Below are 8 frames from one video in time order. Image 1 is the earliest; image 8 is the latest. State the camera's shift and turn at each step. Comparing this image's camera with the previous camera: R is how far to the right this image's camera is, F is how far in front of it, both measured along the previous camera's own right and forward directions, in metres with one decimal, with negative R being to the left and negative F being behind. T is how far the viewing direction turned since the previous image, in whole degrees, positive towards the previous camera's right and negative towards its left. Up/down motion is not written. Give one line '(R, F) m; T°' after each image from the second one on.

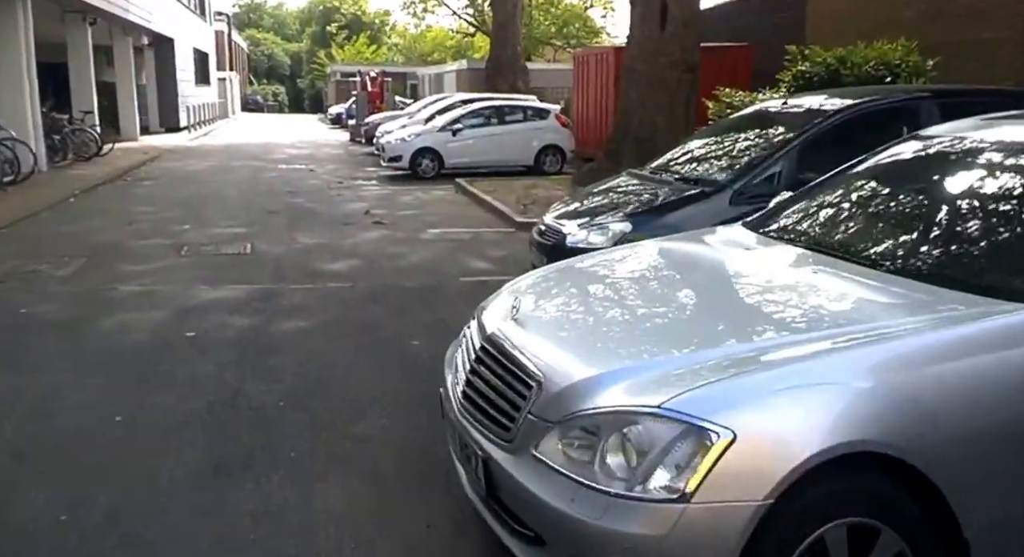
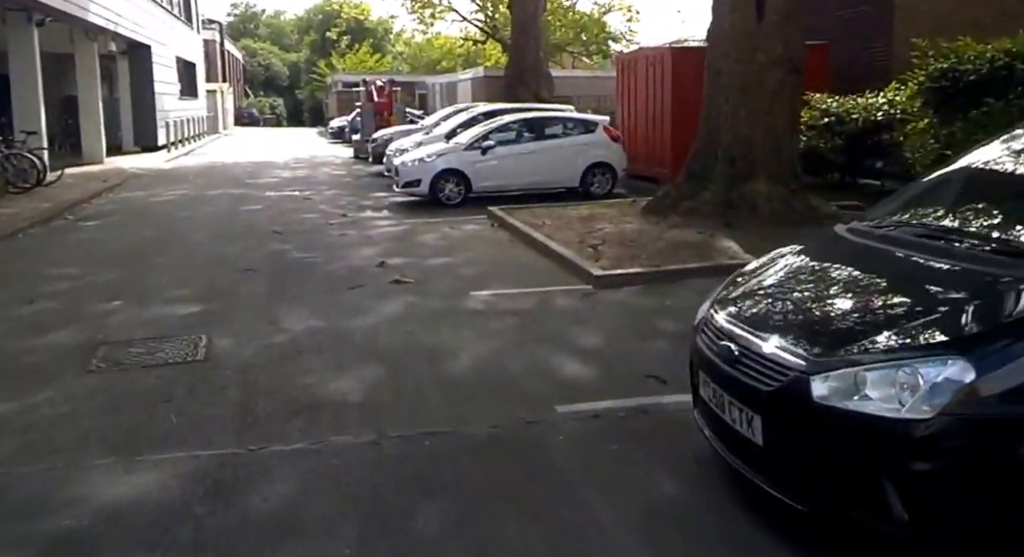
(-0.8, +3.7) m; 0°
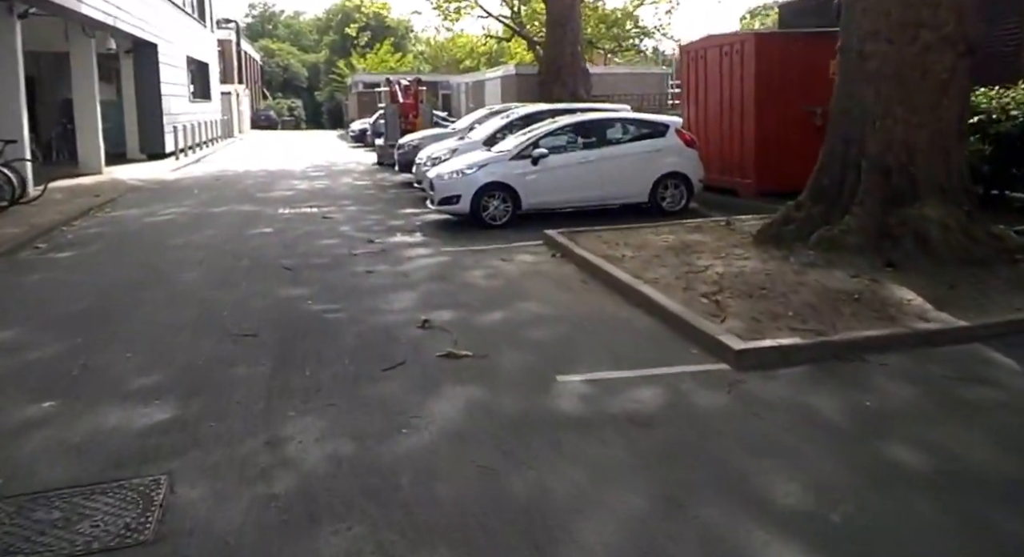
(-0.6, +2.5) m; -1°
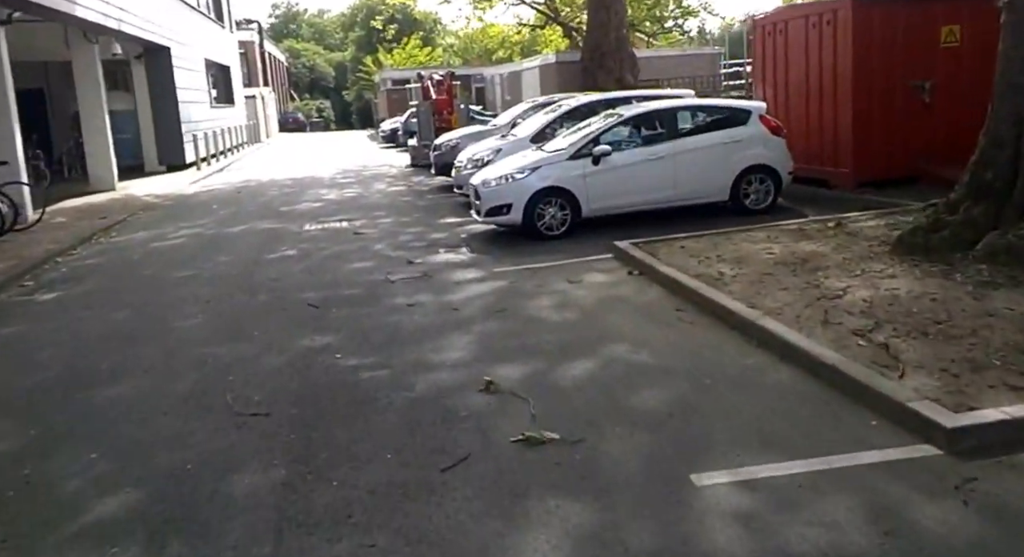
(-0.3, +1.7) m; -2°
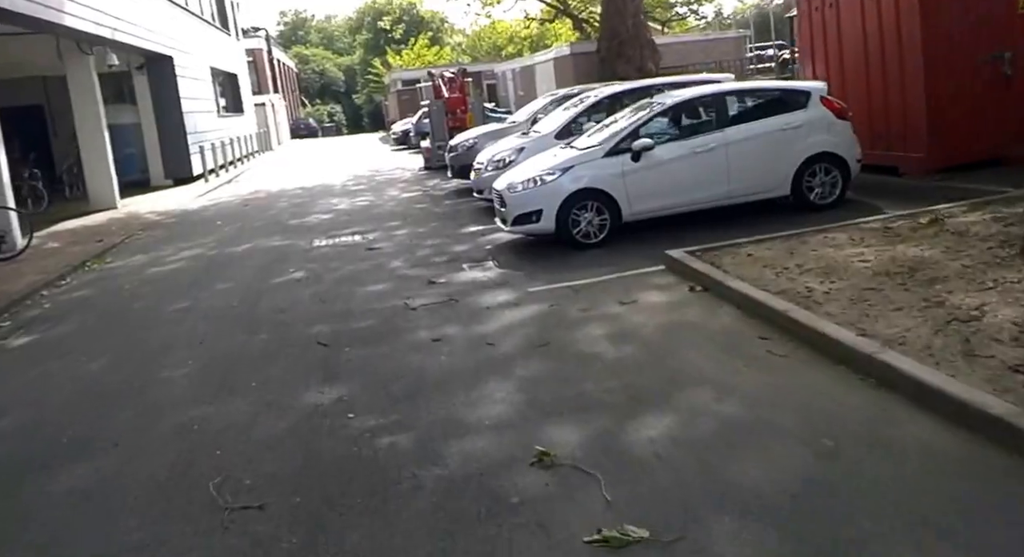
(-0.2, +1.2) m; -1°
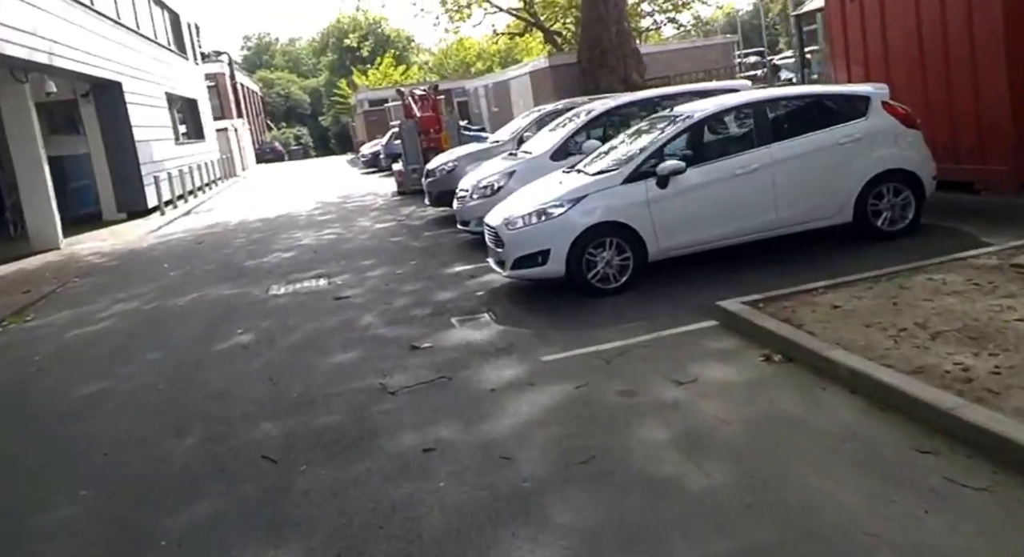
(-0.2, +1.8) m; +2°
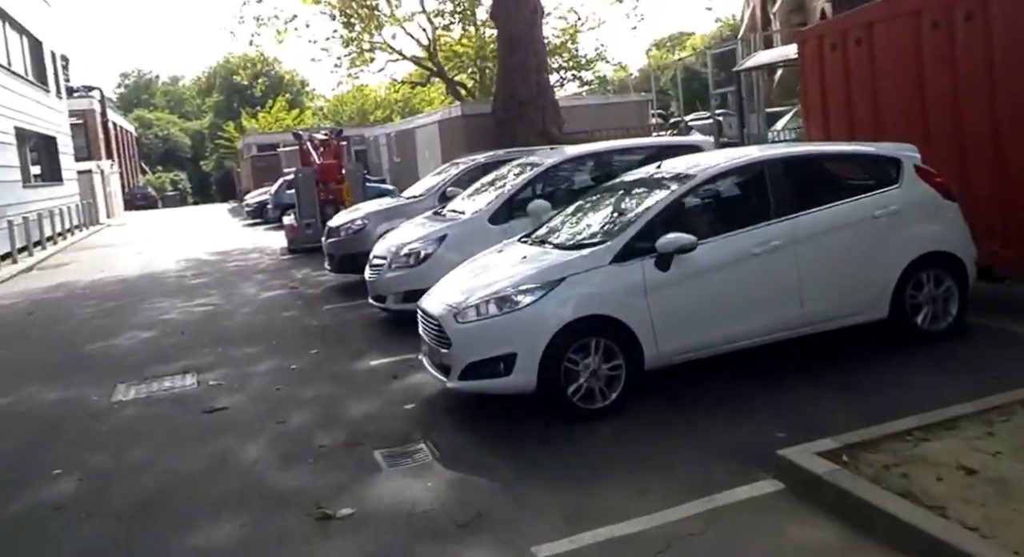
(-0.4, +2.4) m; +7°
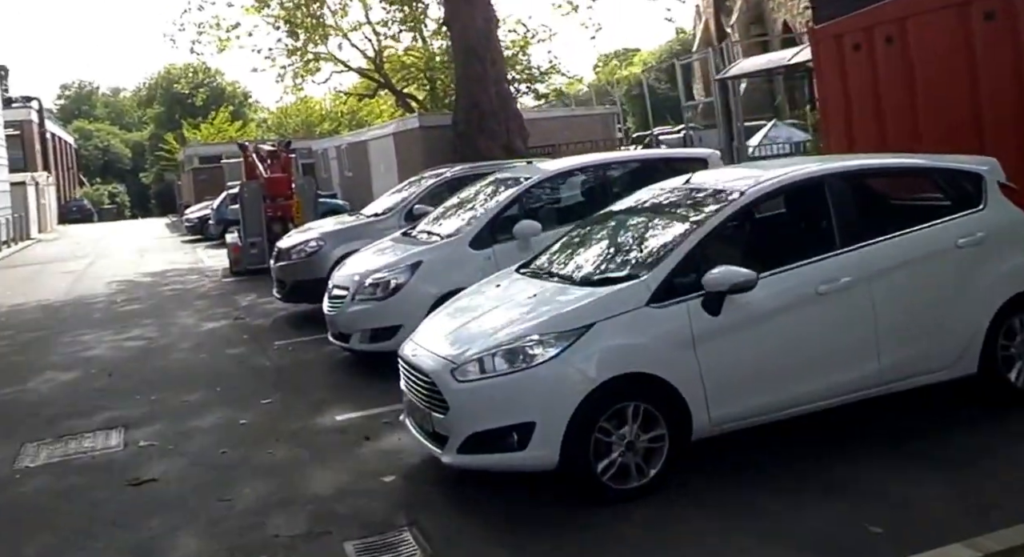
(-0.4, +1.5) m; +3°
